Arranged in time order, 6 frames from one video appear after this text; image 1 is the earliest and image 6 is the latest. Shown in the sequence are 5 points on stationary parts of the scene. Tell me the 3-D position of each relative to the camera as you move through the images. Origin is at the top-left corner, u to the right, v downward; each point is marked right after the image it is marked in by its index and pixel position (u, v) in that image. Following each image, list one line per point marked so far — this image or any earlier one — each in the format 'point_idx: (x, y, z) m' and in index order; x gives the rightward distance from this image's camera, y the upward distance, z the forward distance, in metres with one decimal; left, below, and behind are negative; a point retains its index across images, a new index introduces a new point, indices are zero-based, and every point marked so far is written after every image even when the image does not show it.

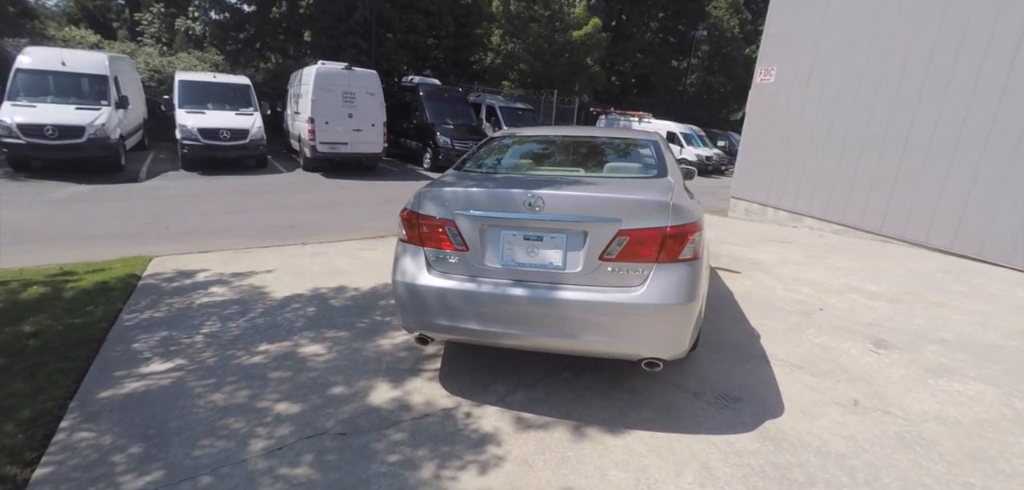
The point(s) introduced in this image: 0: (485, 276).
0: (-0.1, -0.2, +2.7) m
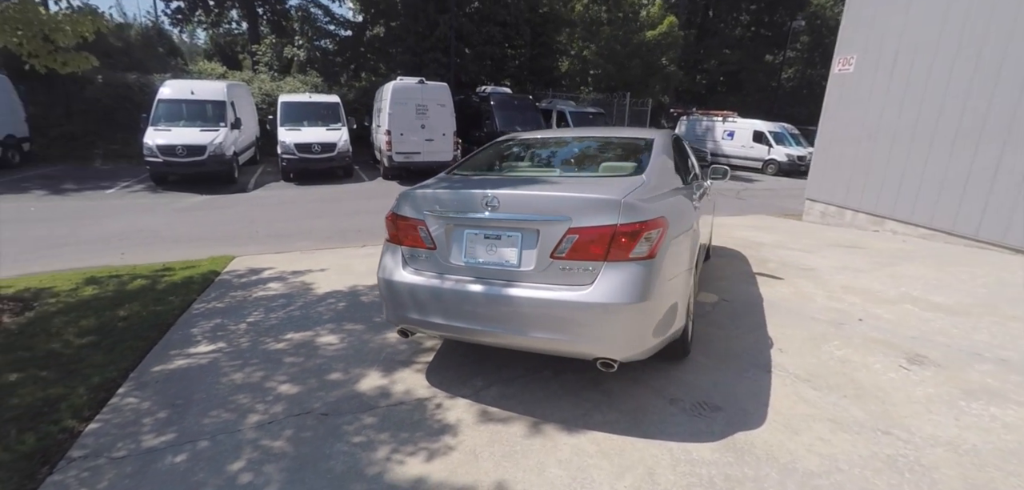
0: (-0.4, -0.2, +2.8) m
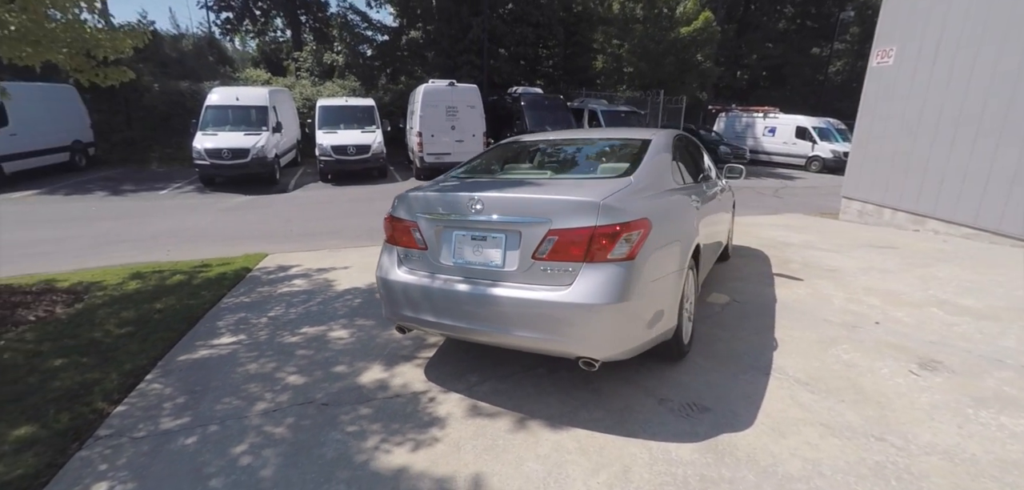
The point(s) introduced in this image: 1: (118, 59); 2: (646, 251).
0: (-0.4, -0.2, +2.9) m
1: (-4.1, +1.9, +5.2) m
2: (+0.7, 0.0, +2.6) m
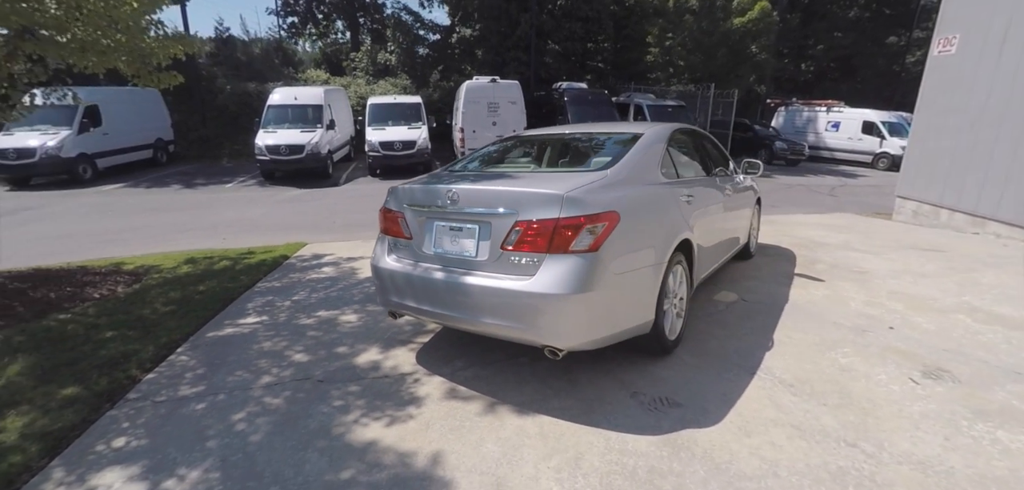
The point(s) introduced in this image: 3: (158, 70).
0: (-0.6, -0.1, +3.1) m
1: (-3.9, +2.0, +5.7) m
2: (+0.5, 0.0, +2.6) m
3: (-4.1, +2.0, +5.8) m
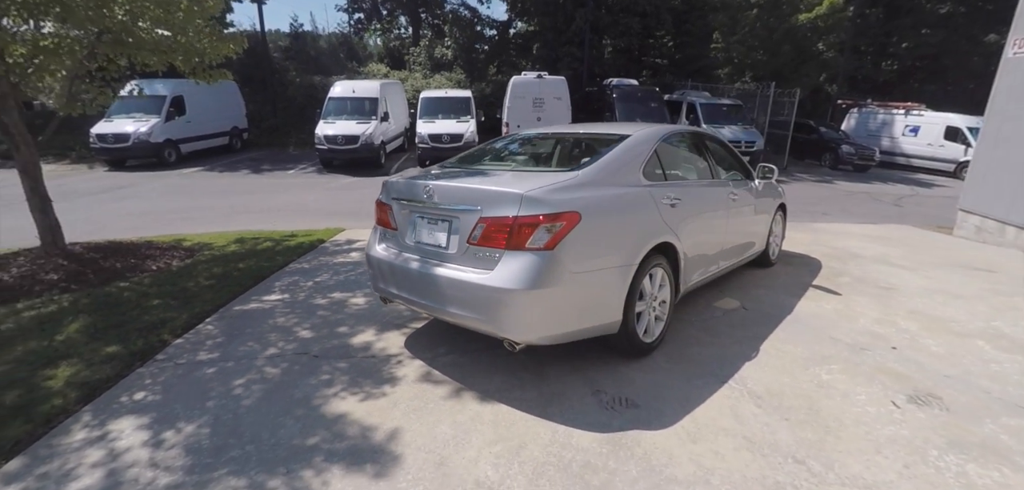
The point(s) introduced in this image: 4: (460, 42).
0: (-0.7, 0.0, +3.3) m
1: (-3.6, +2.3, +6.3) m
2: (+0.3, 0.0, +2.7) m
3: (-3.8, +2.3, +6.4) m
4: (-2.1, +7.8, +19.5) m
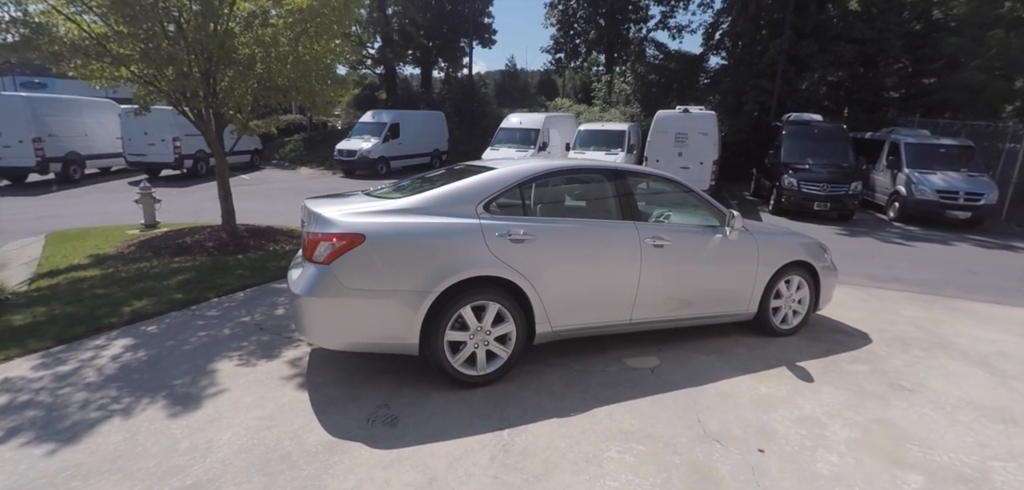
0: (-1.6, -0.1, +3.9) m
1: (-2.7, +2.3, +7.9) m
2: (-1.0, -0.1, +3.0) m
3: (-2.8, +2.3, +8.1) m
4: (+5.1, +6.5, +19.3) m
